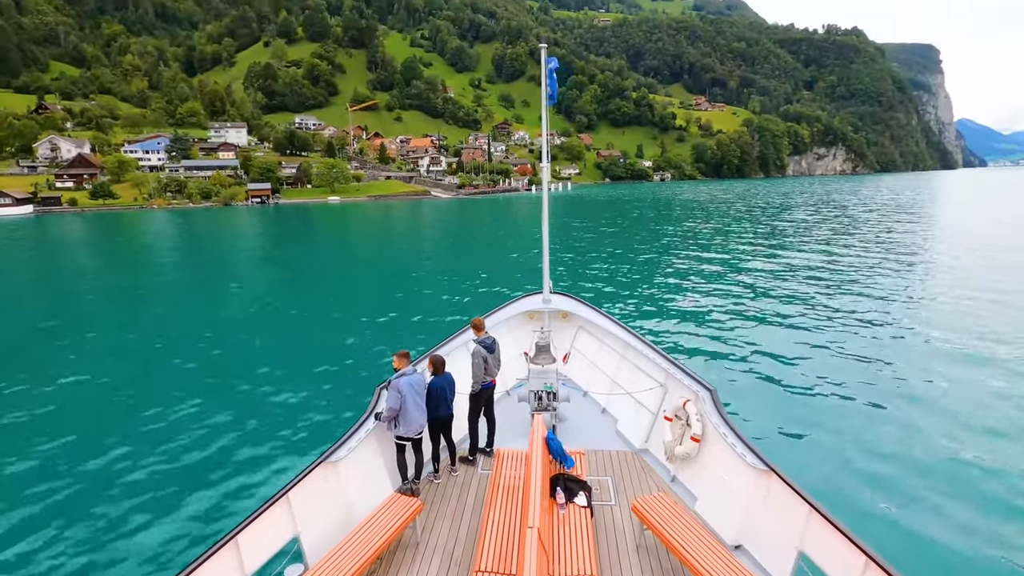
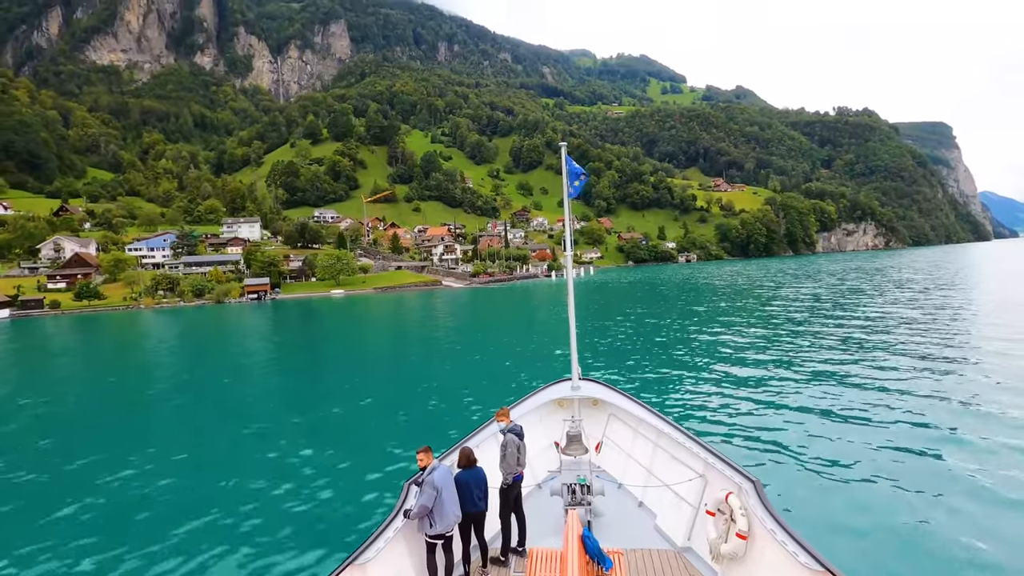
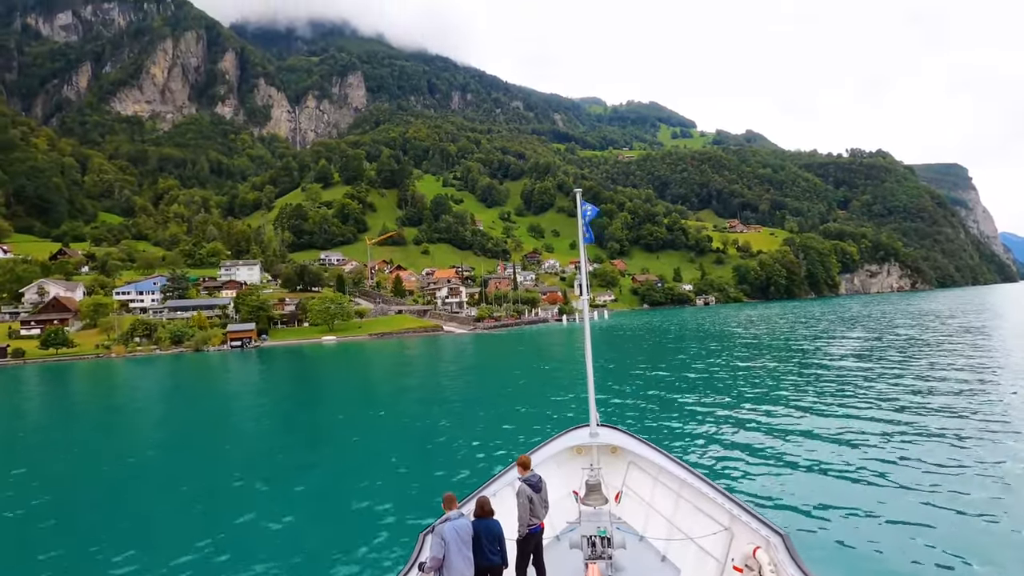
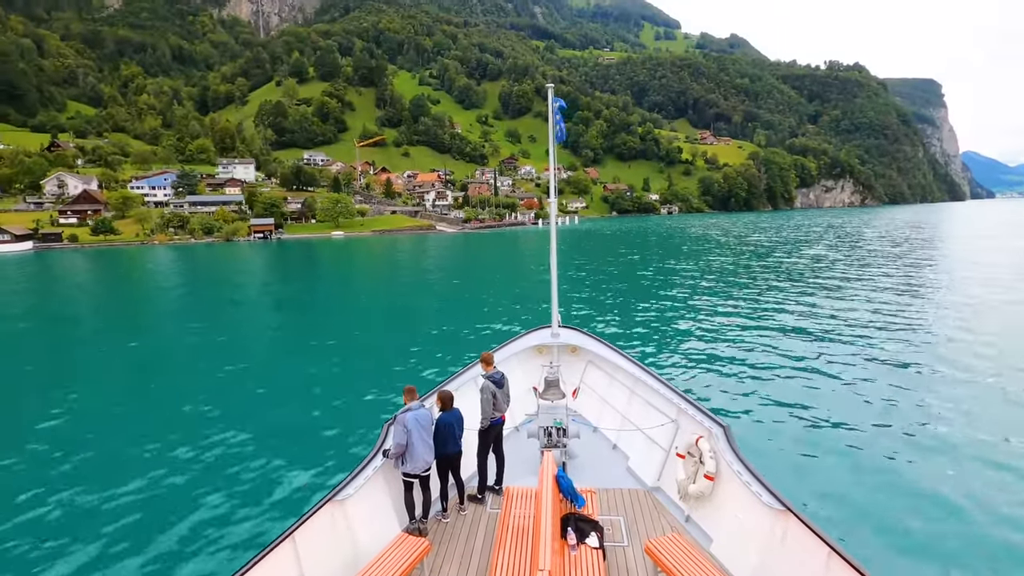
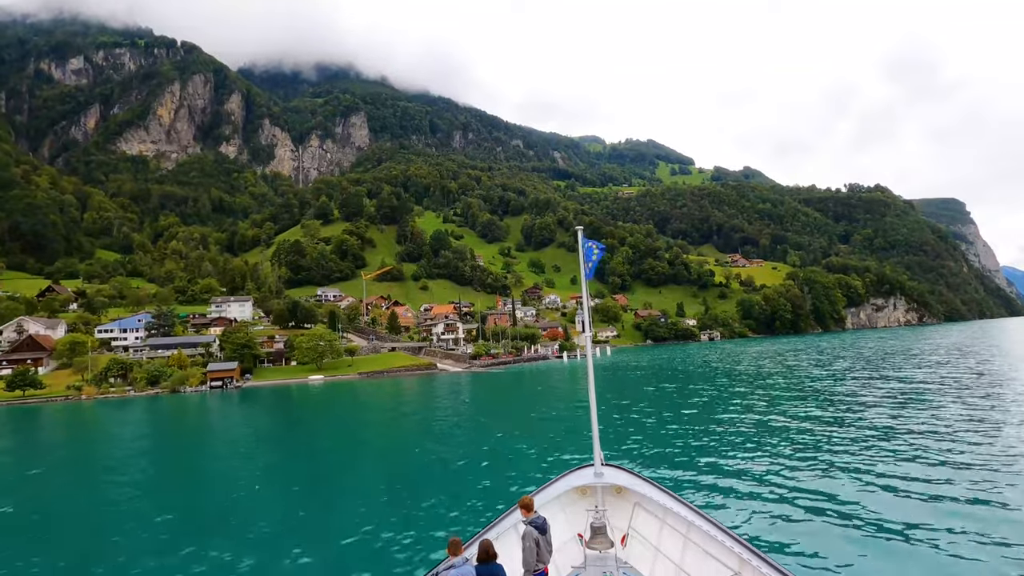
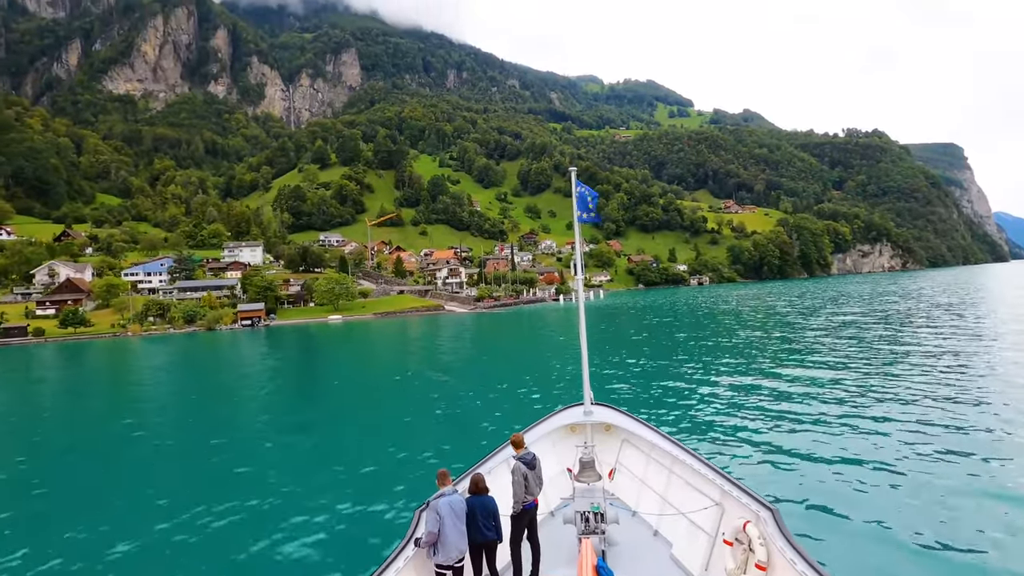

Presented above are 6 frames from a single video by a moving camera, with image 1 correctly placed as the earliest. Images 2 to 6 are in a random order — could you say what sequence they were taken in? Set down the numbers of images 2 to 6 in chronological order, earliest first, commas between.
4, 2, 6, 3, 5
